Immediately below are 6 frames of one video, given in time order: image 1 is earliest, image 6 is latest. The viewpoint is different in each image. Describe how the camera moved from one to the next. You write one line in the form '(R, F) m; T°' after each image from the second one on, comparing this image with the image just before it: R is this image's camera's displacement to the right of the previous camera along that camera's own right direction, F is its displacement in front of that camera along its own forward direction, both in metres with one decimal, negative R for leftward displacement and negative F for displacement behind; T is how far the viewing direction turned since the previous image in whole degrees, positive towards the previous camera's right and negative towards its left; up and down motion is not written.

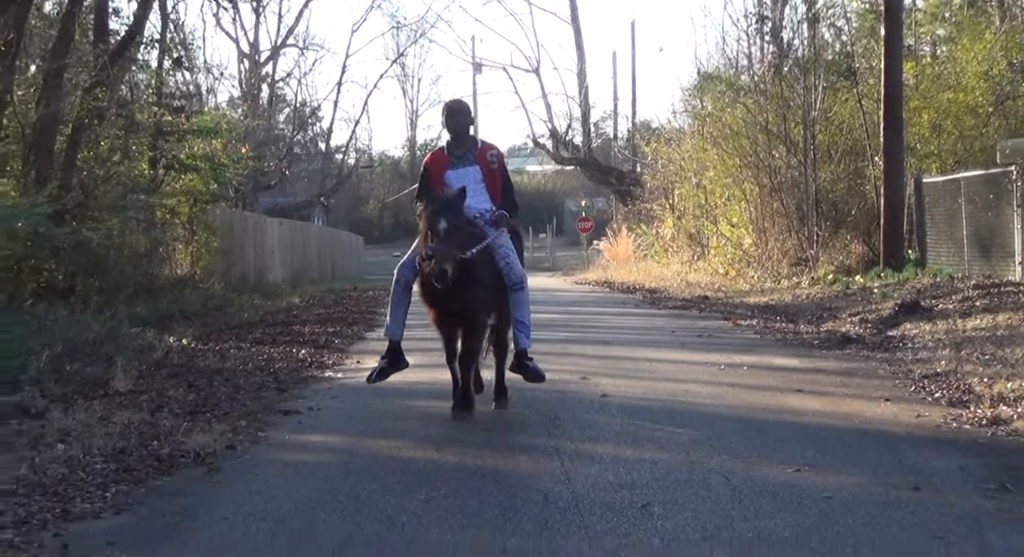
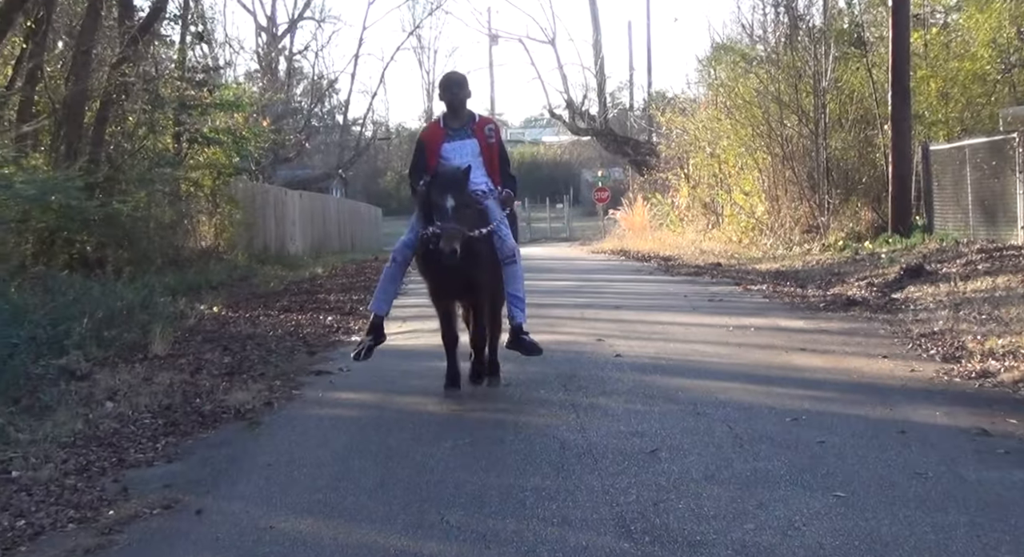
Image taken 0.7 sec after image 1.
(0.0, -0.5) m; -1°
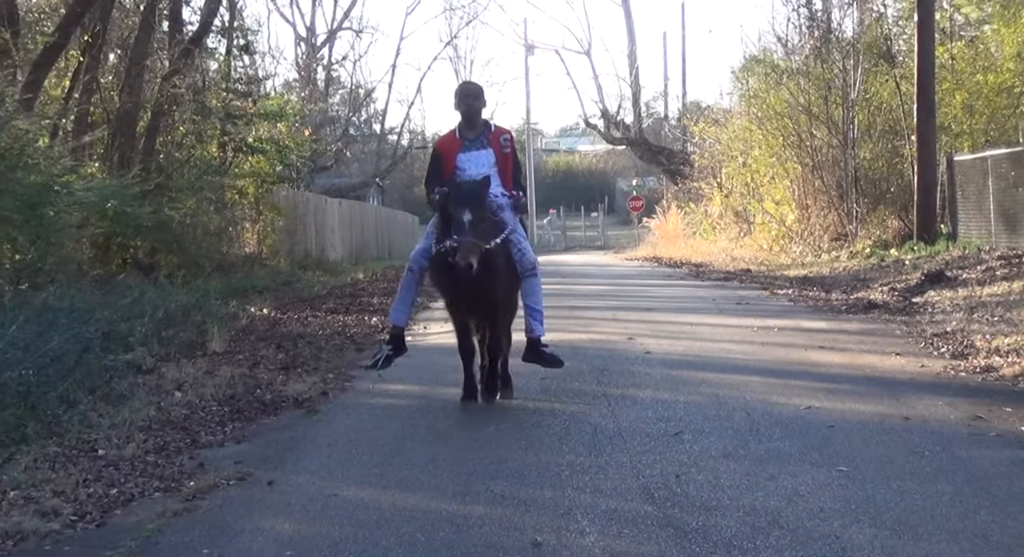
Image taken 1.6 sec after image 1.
(0.0, -0.7) m; -1°
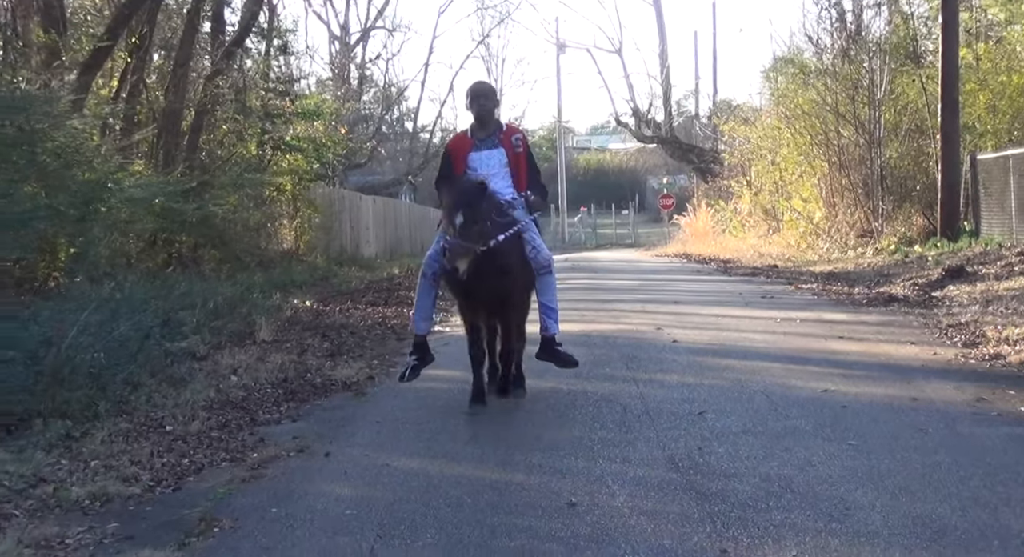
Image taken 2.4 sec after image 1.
(0.0, -0.6) m; -1°
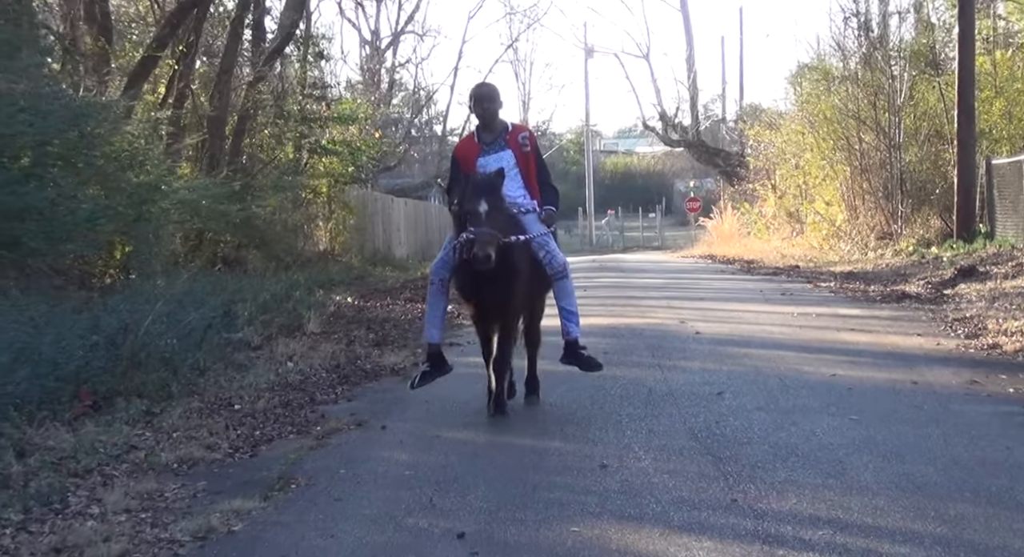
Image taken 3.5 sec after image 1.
(-0.1, -0.8) m; -1°
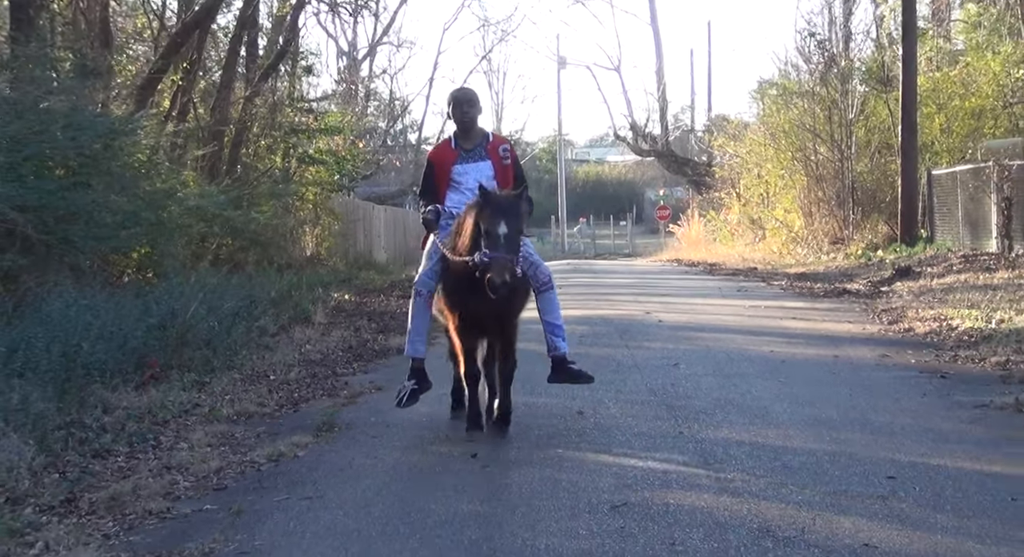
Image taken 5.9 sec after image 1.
(-0.2, -1.8) m; +1°
